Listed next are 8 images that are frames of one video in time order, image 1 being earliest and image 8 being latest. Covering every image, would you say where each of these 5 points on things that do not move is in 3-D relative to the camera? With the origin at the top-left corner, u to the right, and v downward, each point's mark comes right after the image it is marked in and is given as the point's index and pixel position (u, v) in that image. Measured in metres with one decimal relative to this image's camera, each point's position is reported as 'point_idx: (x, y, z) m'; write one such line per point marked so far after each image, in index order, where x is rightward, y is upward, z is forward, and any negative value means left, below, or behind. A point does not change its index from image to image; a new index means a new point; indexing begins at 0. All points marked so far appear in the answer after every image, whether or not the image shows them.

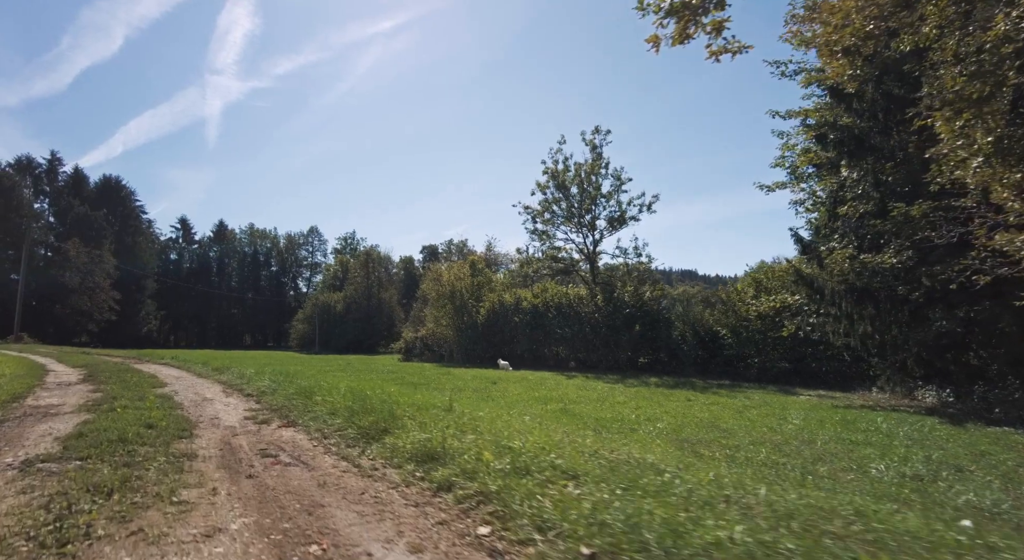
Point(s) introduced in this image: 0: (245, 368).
0: (-7.9, -2.7, +17.5) m
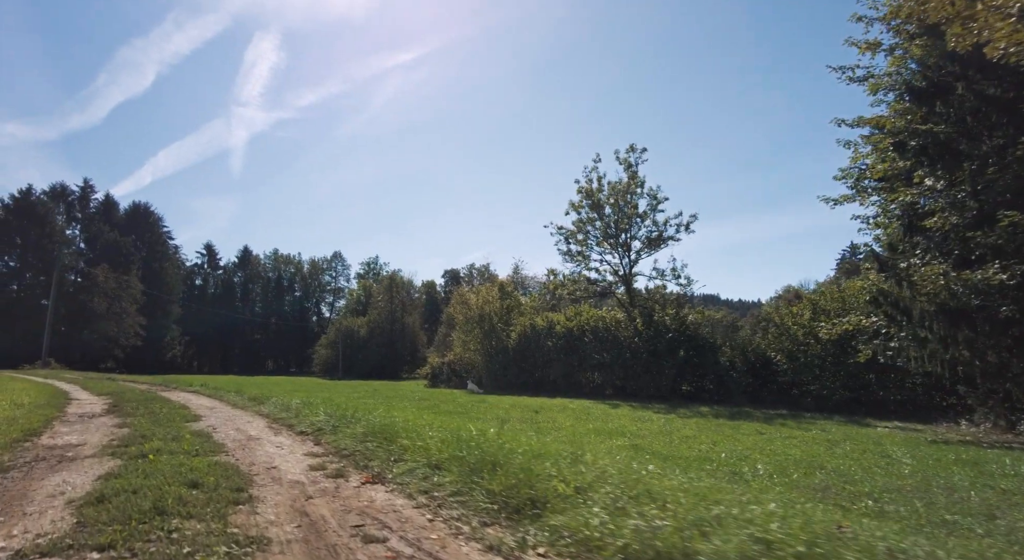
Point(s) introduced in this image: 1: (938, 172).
0: (-6.3, -3.3, +16.2) m
1: (+13.3, +3.4, +18.0) m
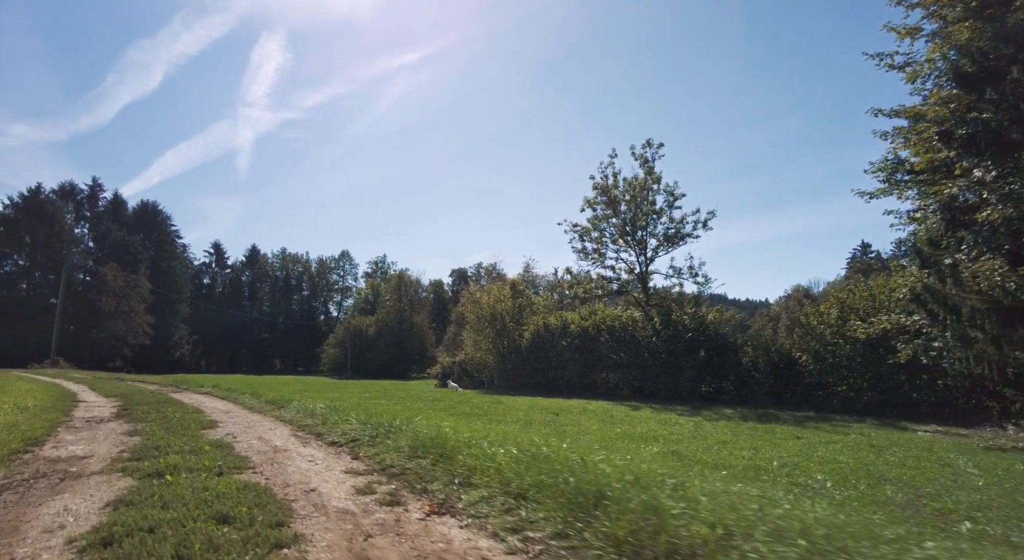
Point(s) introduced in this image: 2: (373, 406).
0: (-5.6, -3.2, +15.4) m
1: (+14.0, +3.5, +17.0) m
2: (-4.8, -4.4, +19.7) m
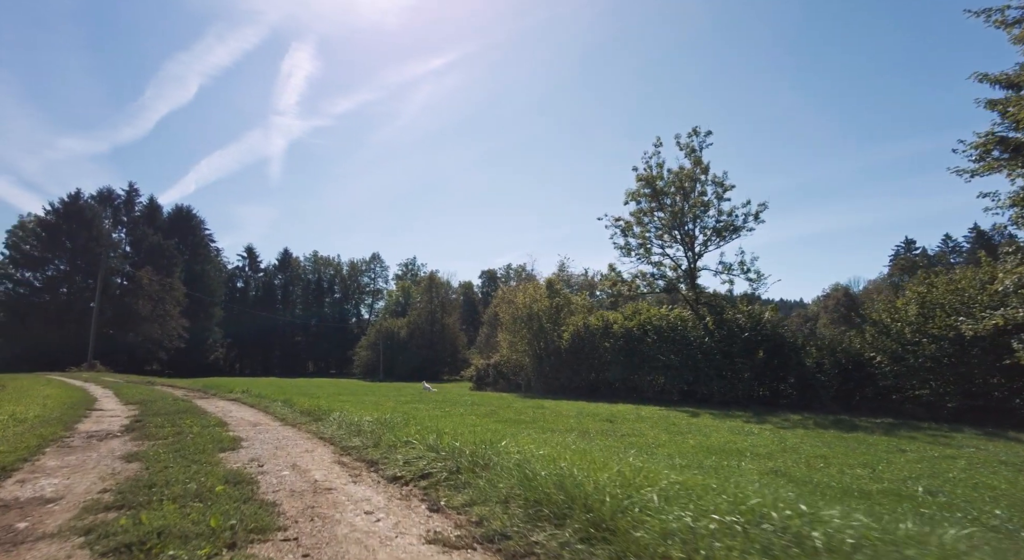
0: (-4.1, -3.1, +13.7) m
1: (+15.5, +3.8, +14.4) m
2: (-3.1, -4.2, +17.9) m
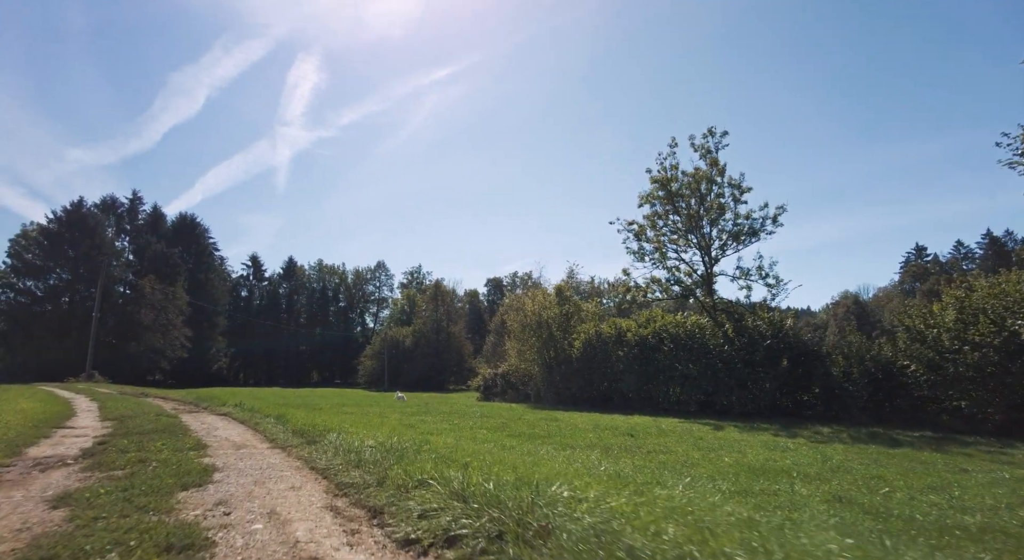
0: (-3.6, -3.1, +12.3) m
1: (+15.9, +3.8, +13.0) m
2: (-2.6, -4.3, +16.5) m
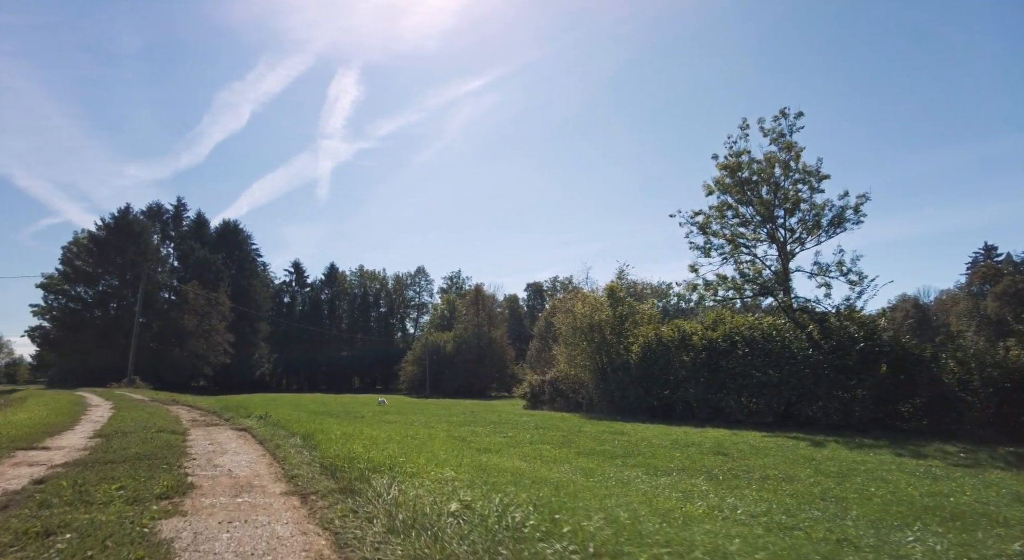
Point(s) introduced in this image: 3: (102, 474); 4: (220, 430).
0: (-2.0, -2.7, +9.5) m
1: (+17.4, +4.3, +9.0) m
2: (-0.8, -4.0, +13.6) m
3: (-4.9, -2.2, +7.3) m
4: (-6.8, -3.4, +13.6) m
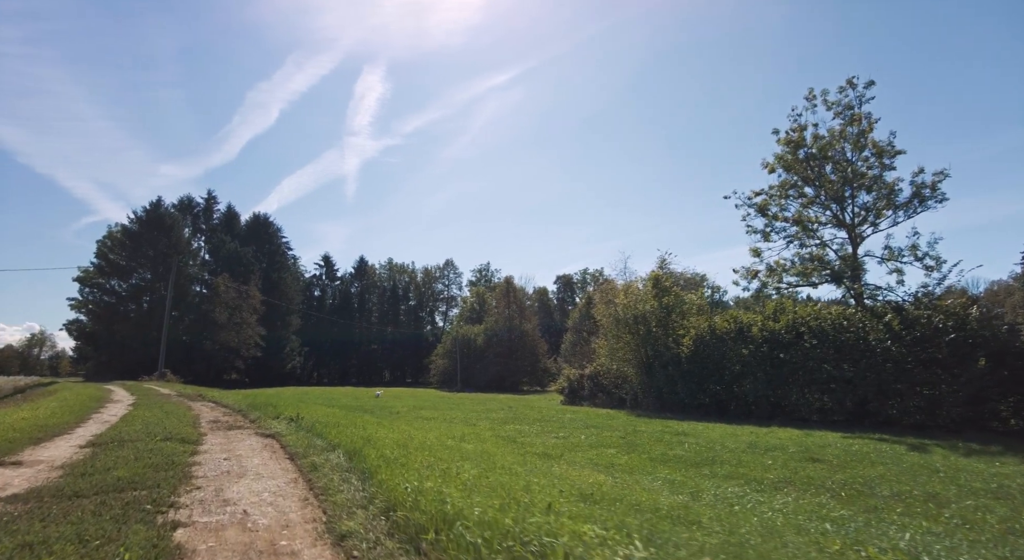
0: (-0.7, -2.3, +7.4) m
1: (+18.7, +4.9, +5.9) m
2: (+0.7, -3.5, +11.4) m
3: (-3.7, -1.8, +5.2) m
4: (-5.3, -3.0, +11.6) m
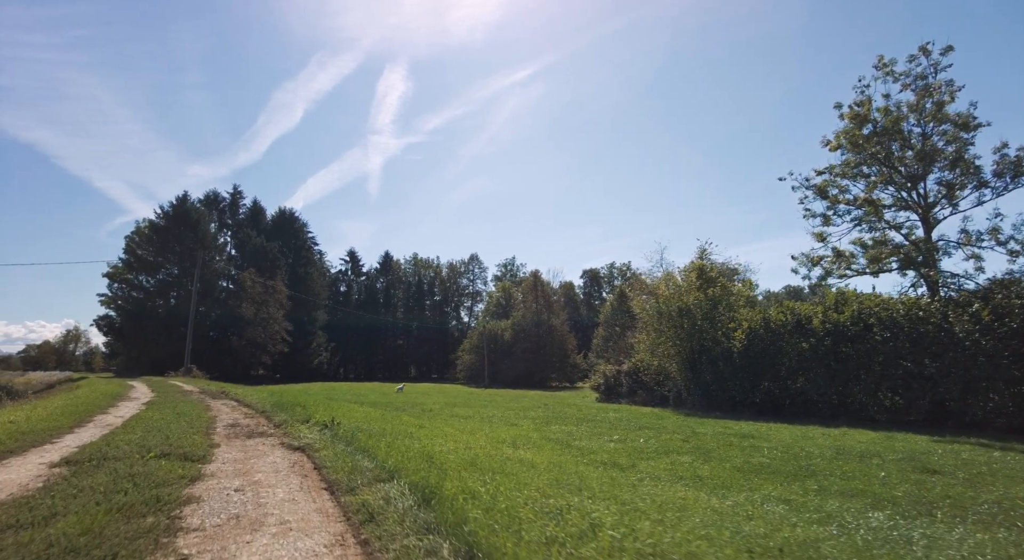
0: (+0.4, -1.9, +5.2) m
1: (+19.7, +5.3, +3.0) m
2: (+2.0, -3.1, +9.2) m
3: (-2.7, -1.5, +3.2) m
4: (-4.0, -2.6, +9.7) m
